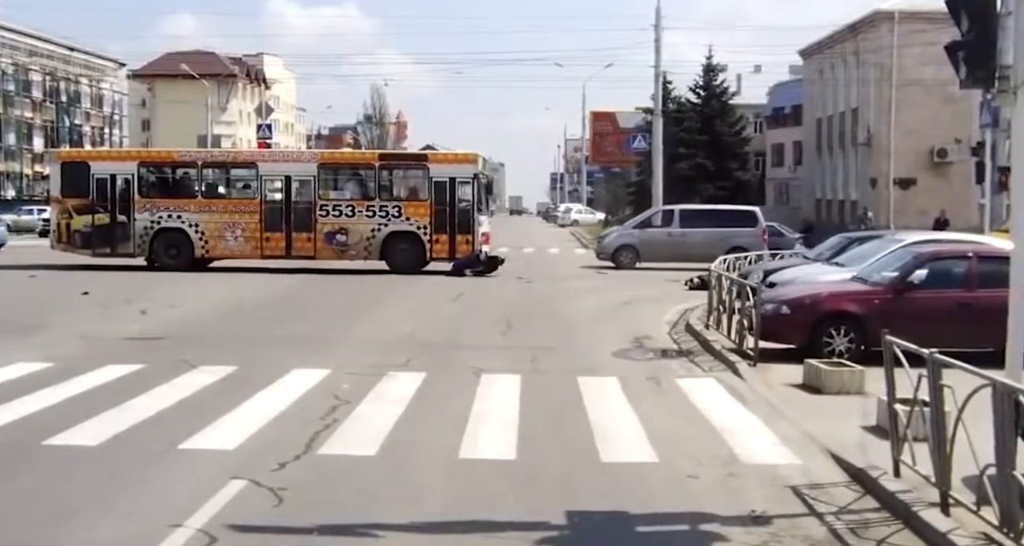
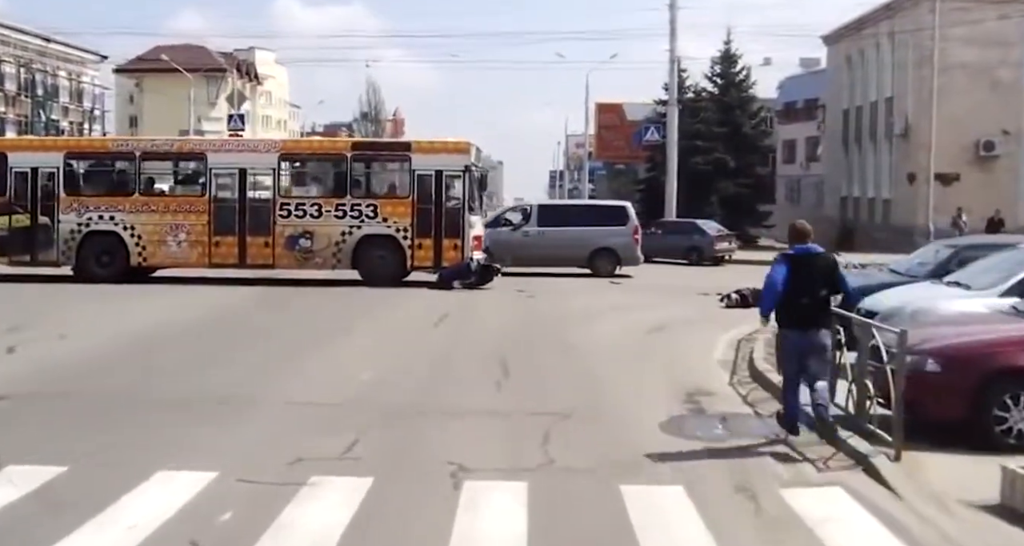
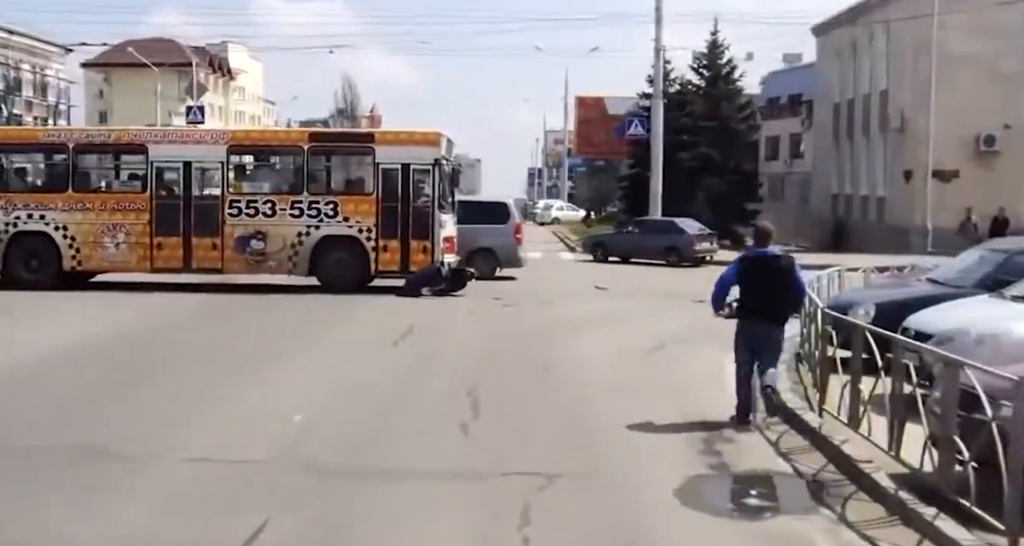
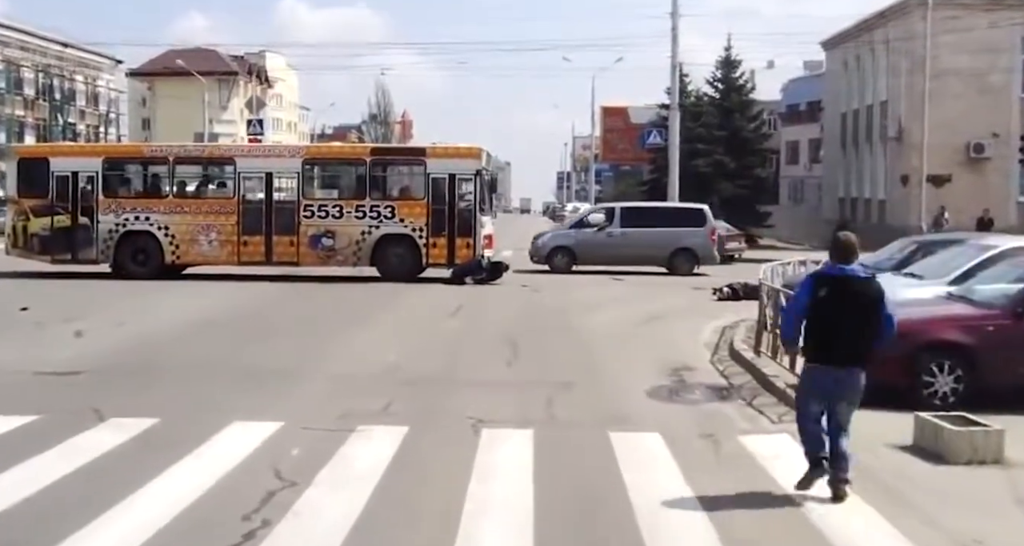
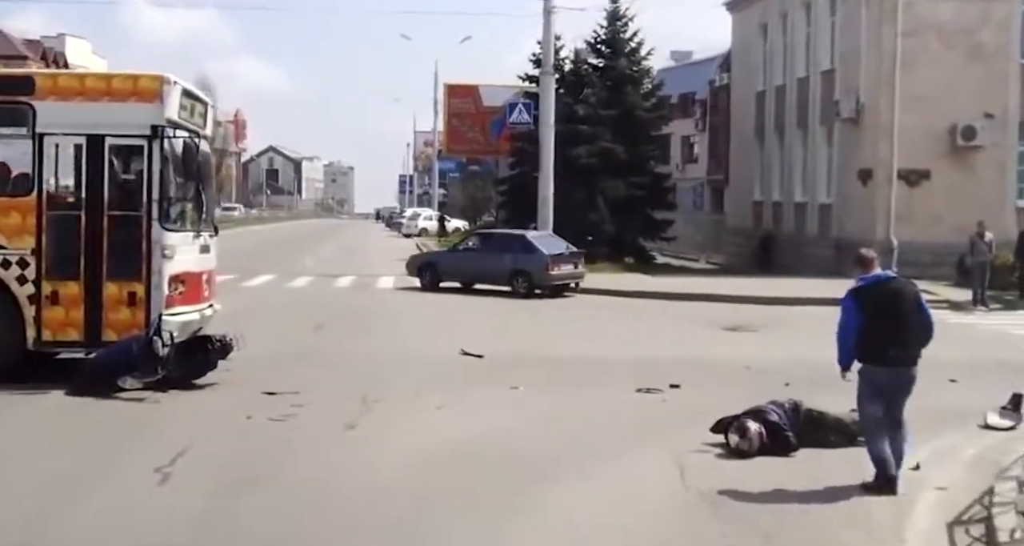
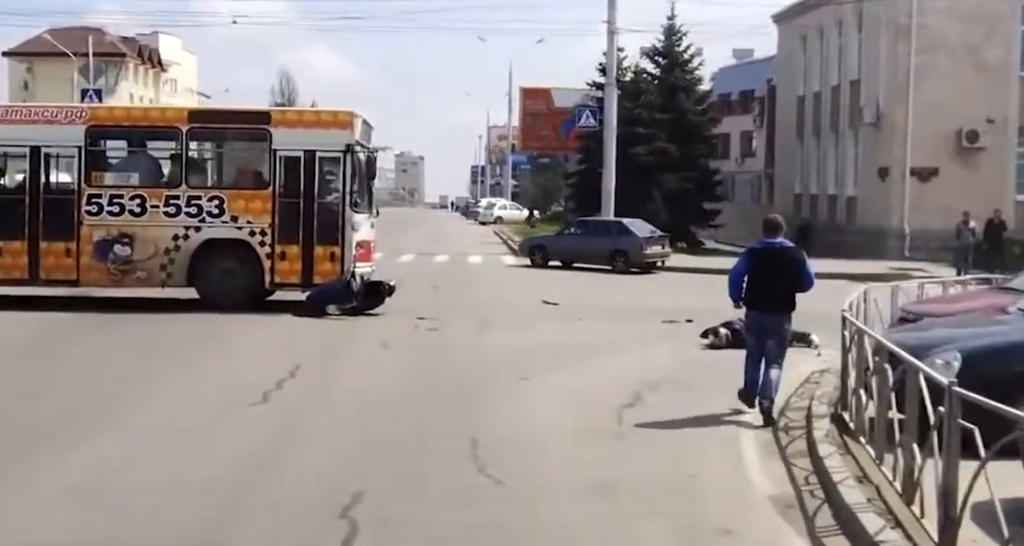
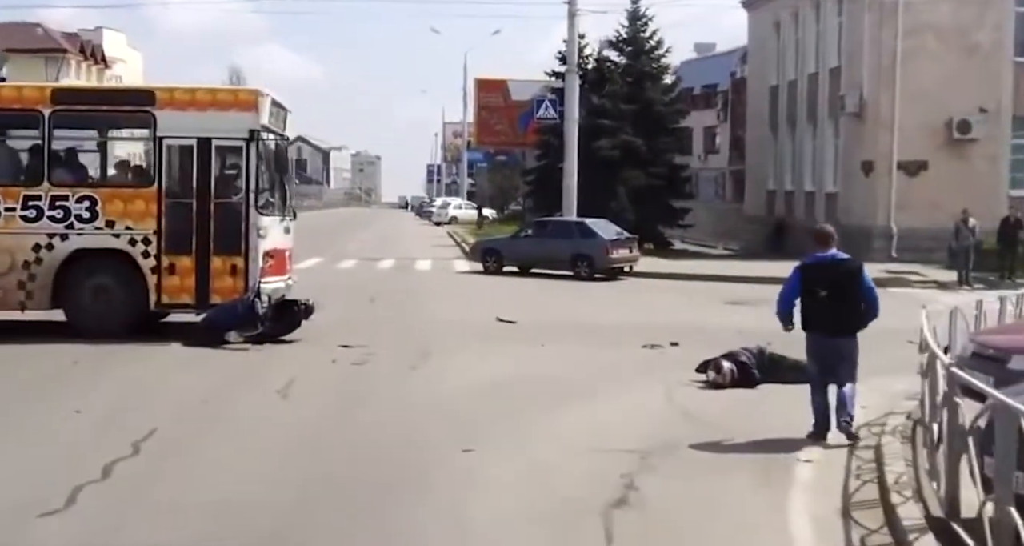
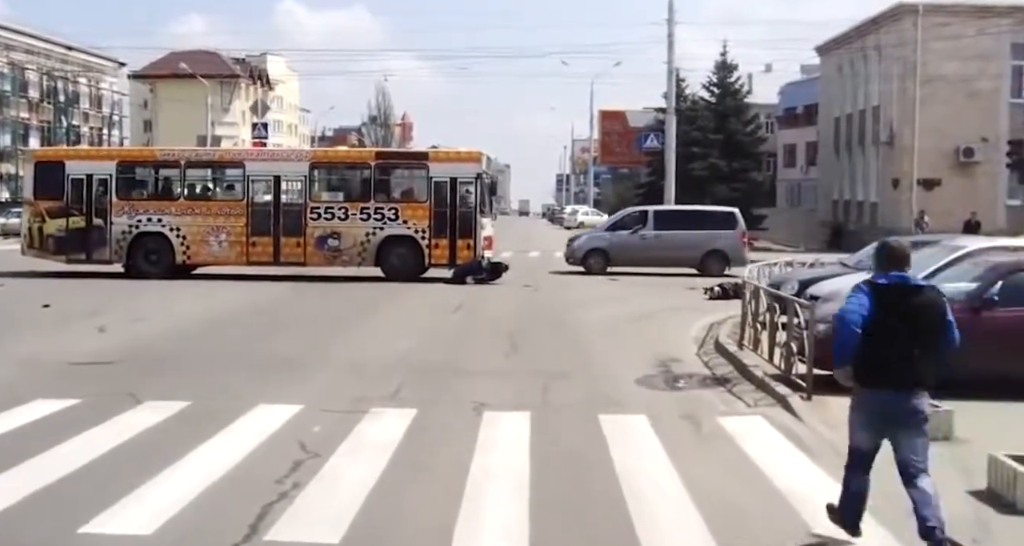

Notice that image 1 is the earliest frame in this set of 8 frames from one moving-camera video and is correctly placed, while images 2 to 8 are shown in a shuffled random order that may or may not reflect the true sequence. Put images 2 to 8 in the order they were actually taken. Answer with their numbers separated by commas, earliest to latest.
8, 4, 2, 3, 6, 7, 5
